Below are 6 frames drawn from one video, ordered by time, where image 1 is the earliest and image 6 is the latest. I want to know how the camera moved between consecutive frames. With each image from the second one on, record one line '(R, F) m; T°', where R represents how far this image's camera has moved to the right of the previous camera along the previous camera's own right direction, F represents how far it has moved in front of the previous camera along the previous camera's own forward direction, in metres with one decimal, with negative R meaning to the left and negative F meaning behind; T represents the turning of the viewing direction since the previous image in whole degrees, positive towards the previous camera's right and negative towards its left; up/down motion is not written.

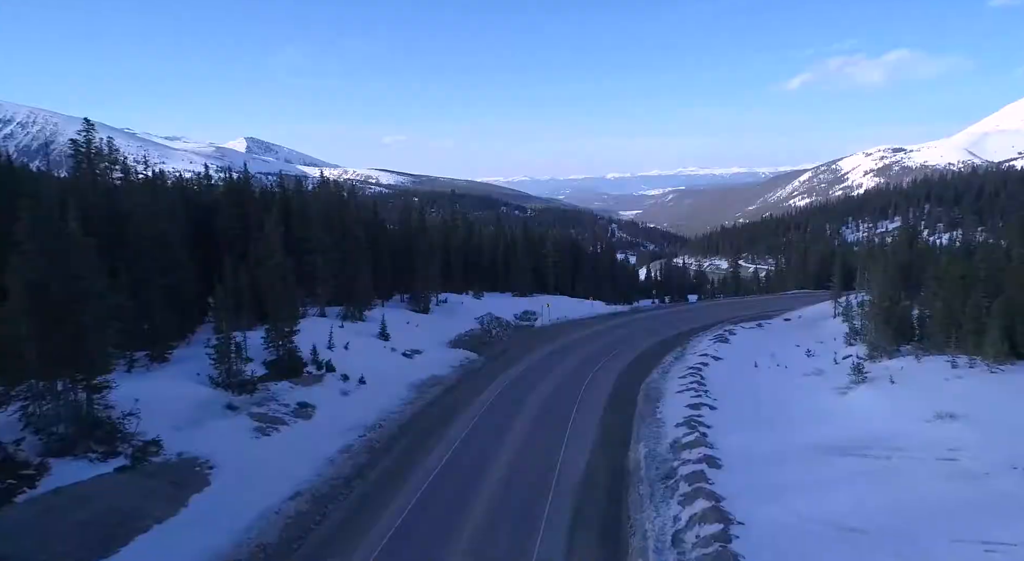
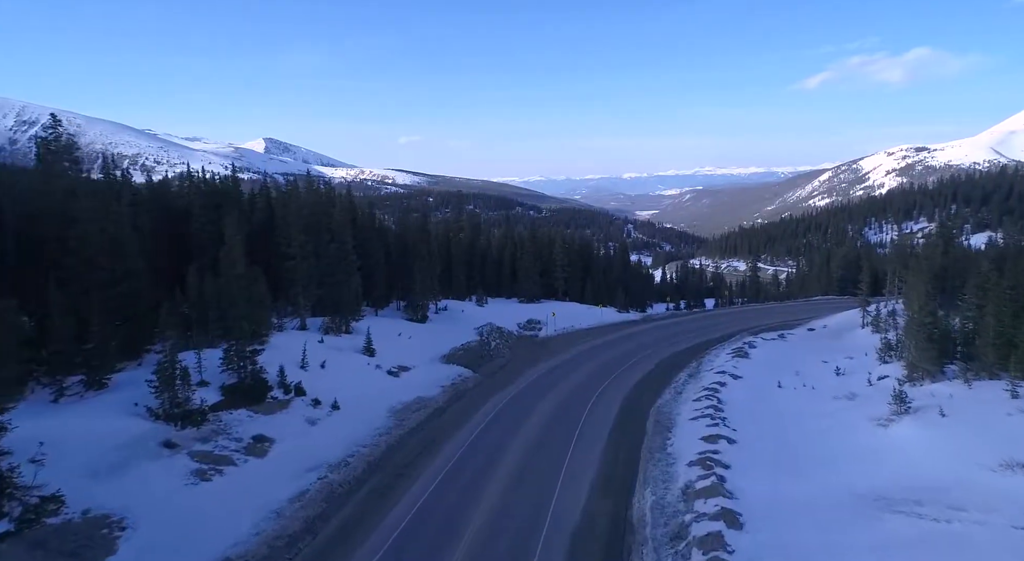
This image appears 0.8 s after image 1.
(+0.8, +3.5) m; -1°
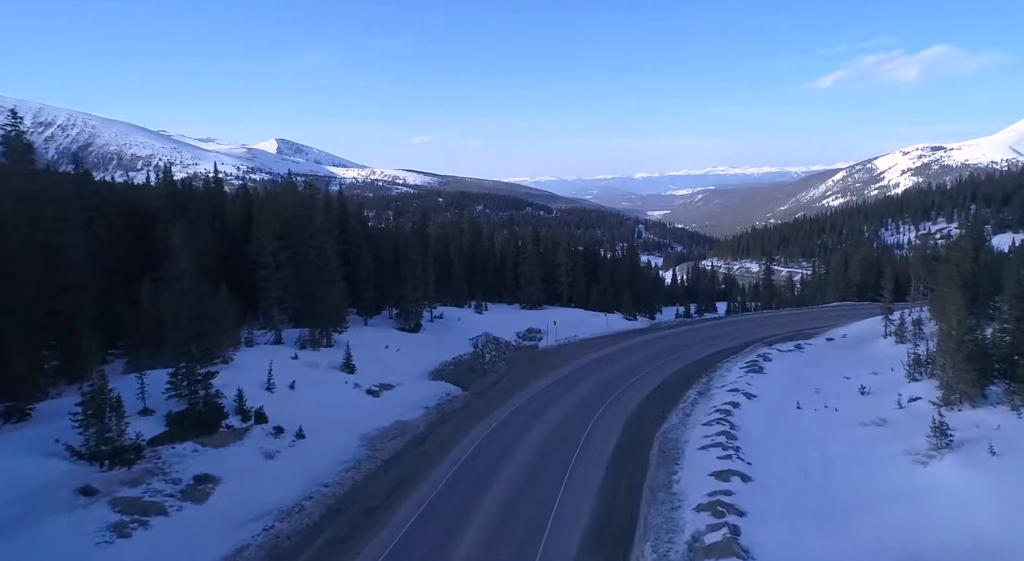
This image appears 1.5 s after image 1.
(+0.8, +3.1) m; -1°
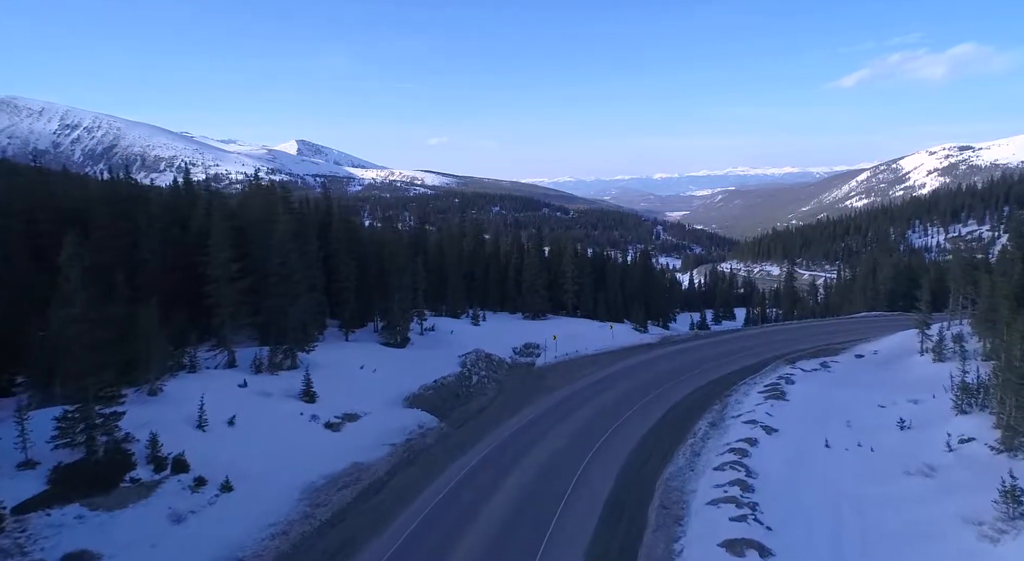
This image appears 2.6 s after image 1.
(+1.3, +4.3) m; -1°
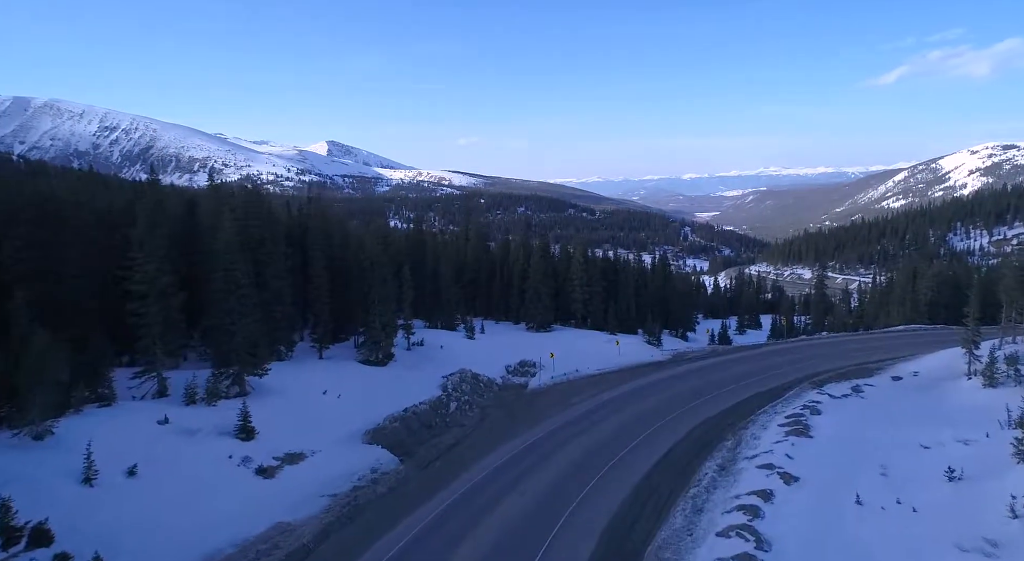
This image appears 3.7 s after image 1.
(+1.8, +4.4) m; -2°
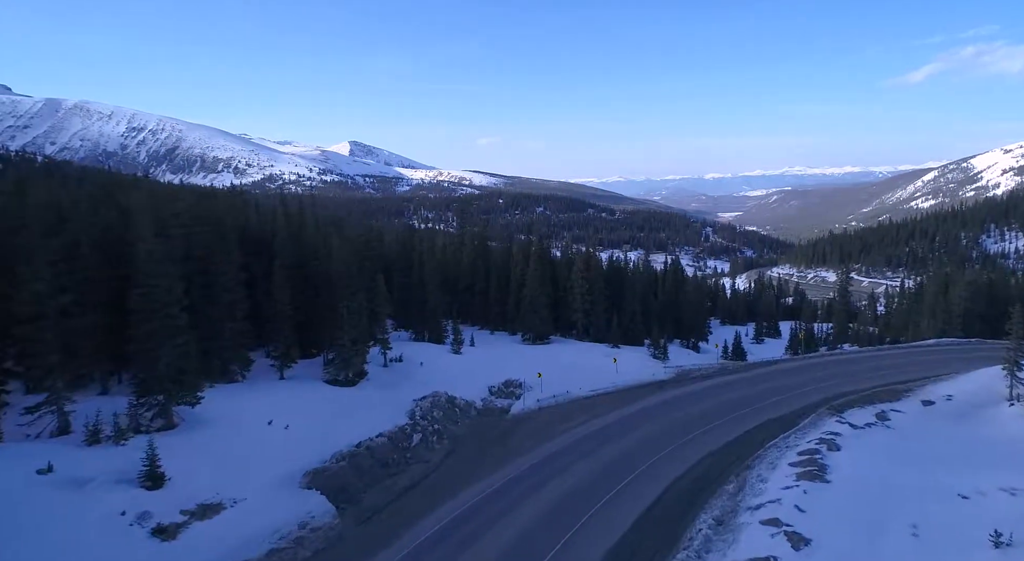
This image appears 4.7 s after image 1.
(+1.8, +4.0) m; -2°
